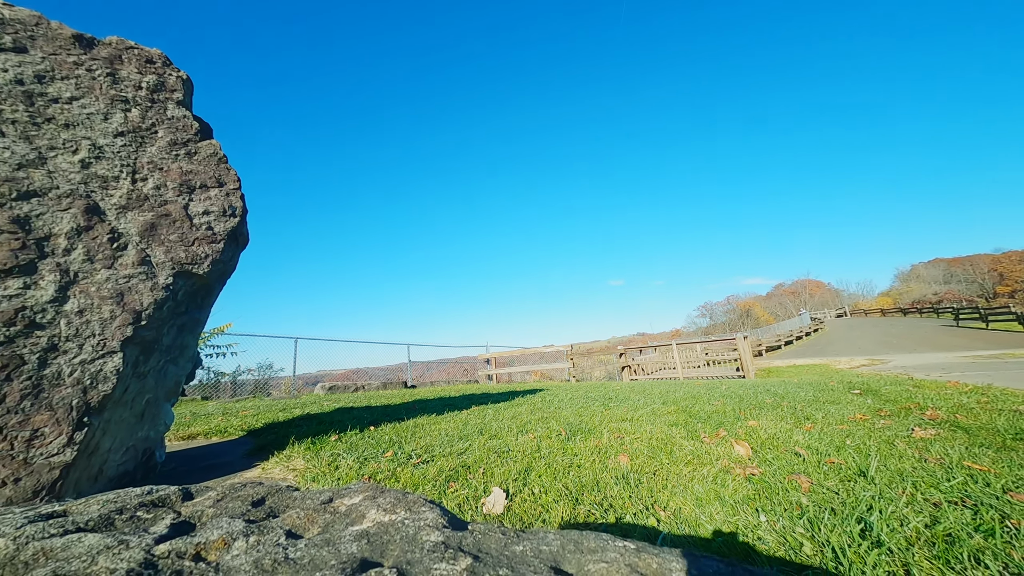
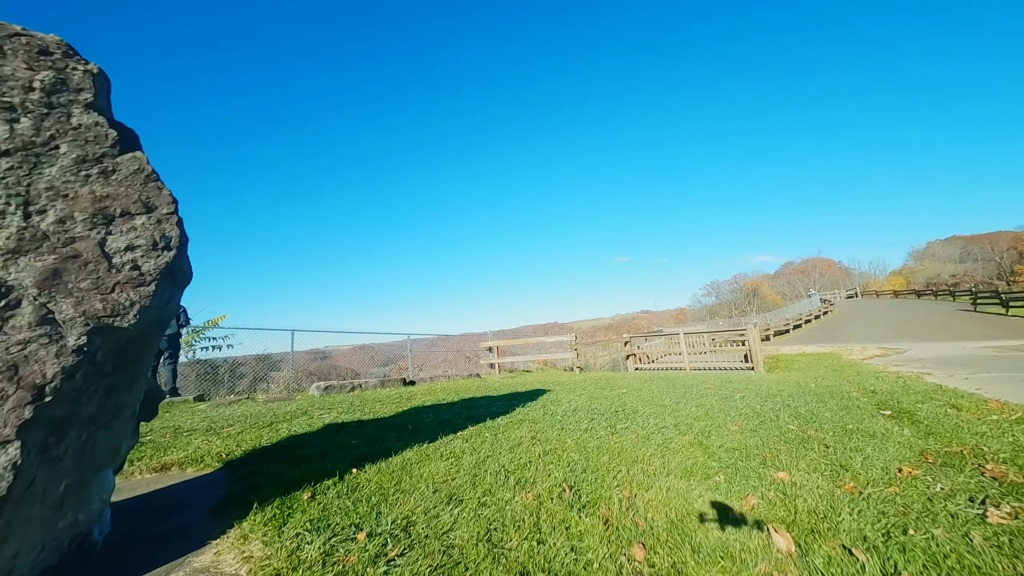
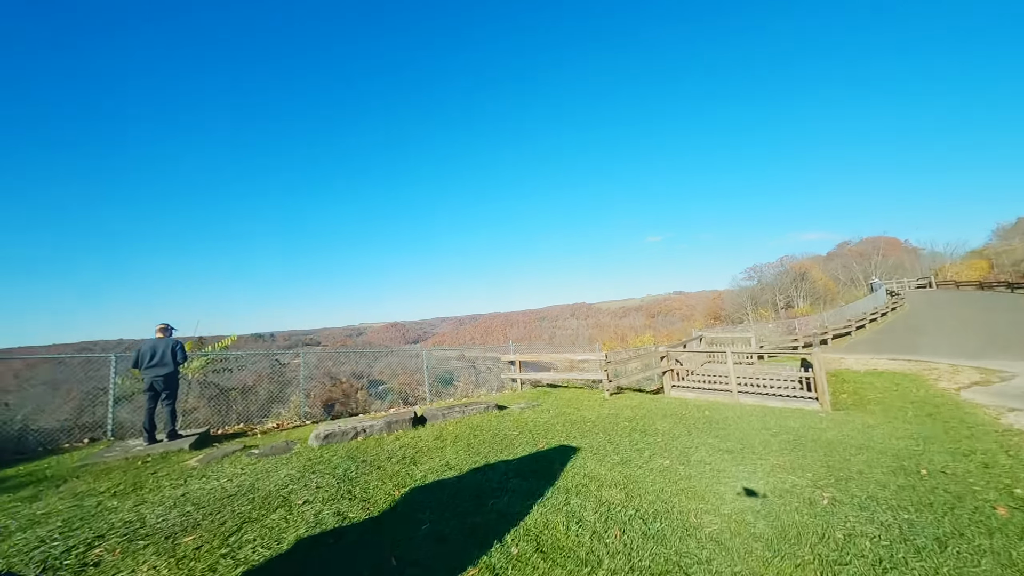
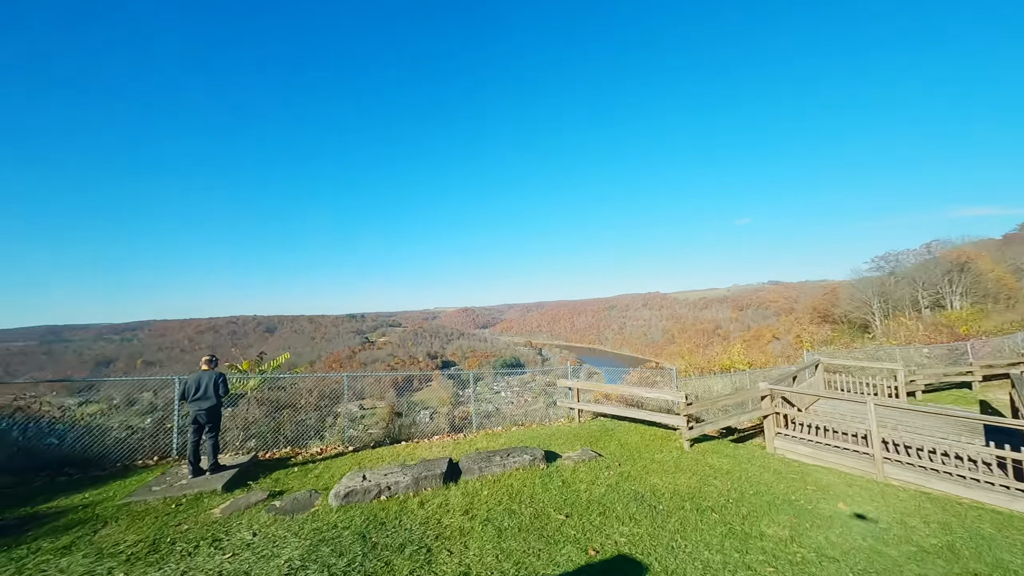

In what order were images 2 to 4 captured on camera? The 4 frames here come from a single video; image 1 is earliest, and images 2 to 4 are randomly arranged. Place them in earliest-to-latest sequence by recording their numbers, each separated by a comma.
2, 3, 4
